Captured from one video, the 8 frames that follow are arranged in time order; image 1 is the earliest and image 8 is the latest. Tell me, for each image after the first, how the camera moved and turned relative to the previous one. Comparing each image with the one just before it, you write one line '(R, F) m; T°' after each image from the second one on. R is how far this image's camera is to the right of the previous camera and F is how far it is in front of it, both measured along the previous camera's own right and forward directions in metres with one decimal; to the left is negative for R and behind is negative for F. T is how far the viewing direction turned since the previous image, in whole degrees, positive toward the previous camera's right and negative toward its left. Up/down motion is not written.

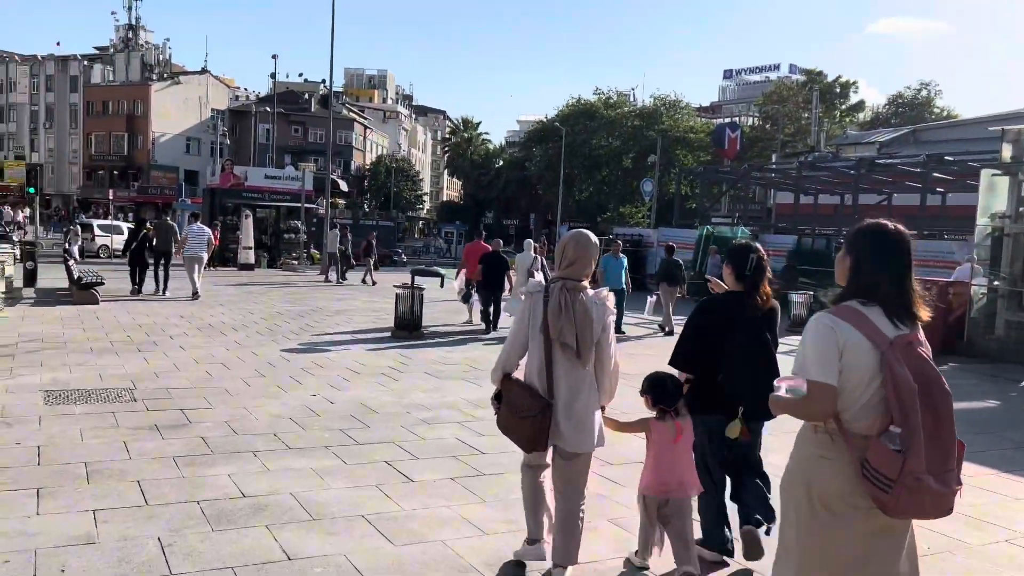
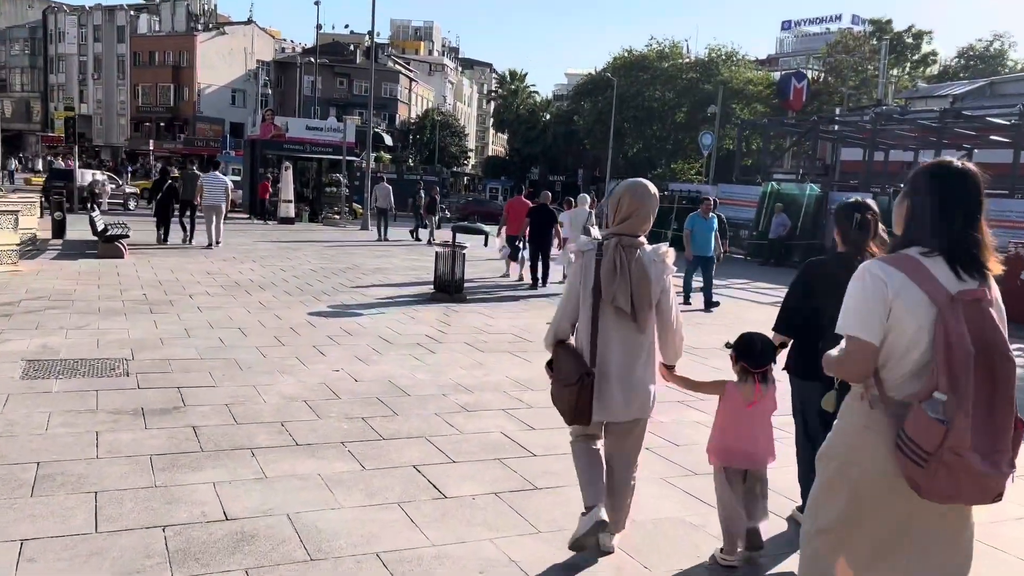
(-0.1, +1.2) m; -3°
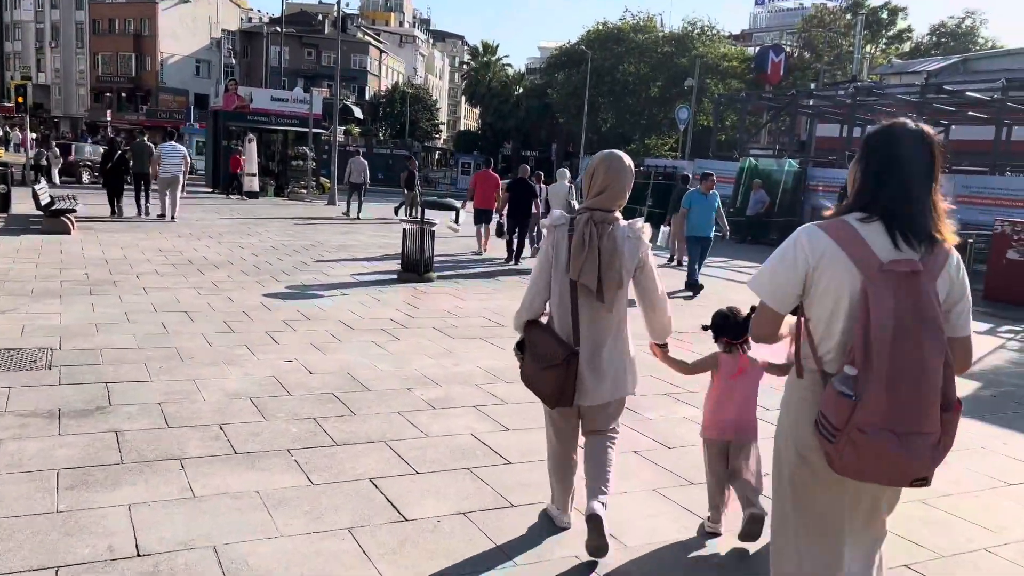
(0.0, +0.6) m; +2°
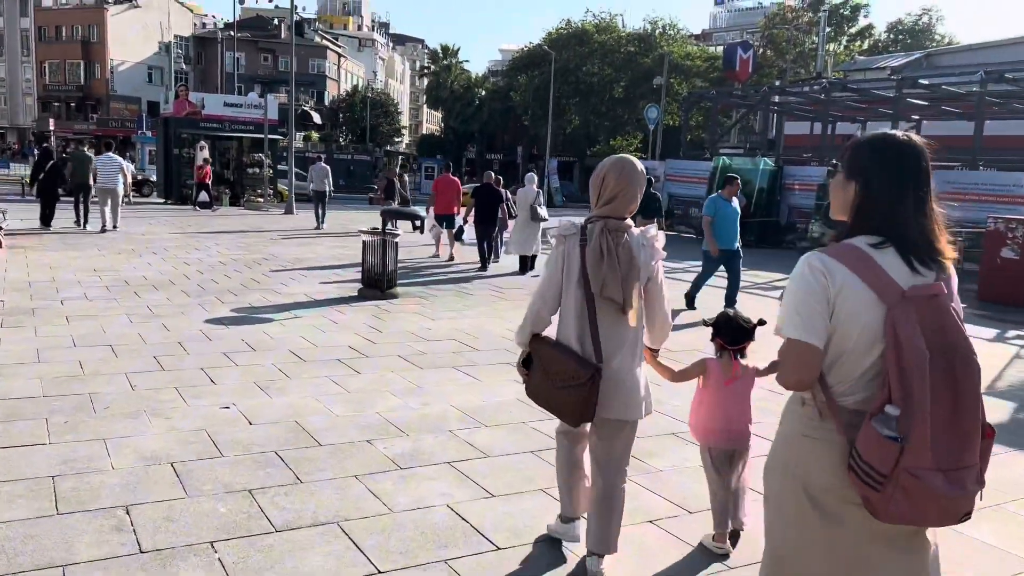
(-0.1, +0.9) m; +2°
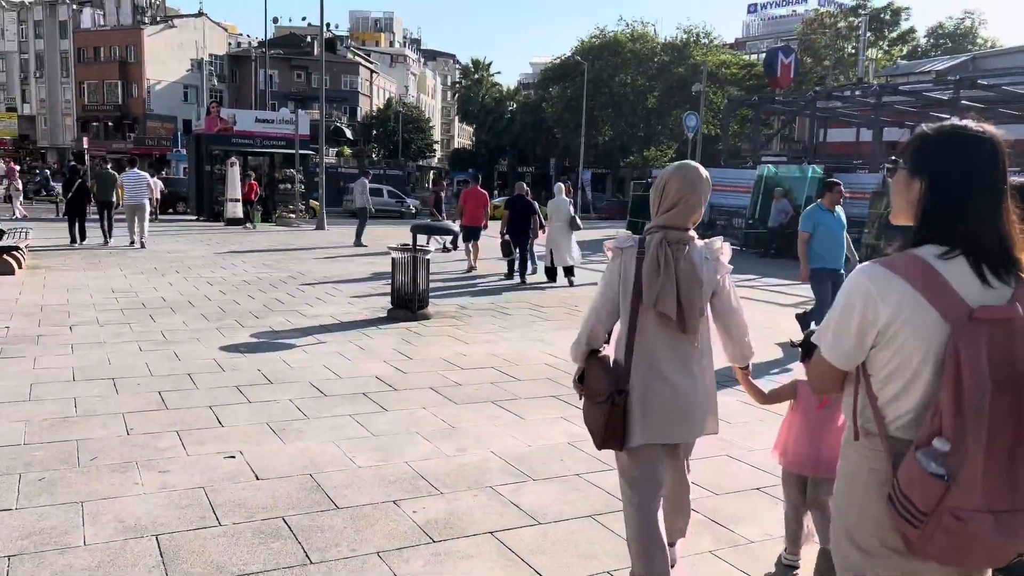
(-0.1, +0.8) m; -2°
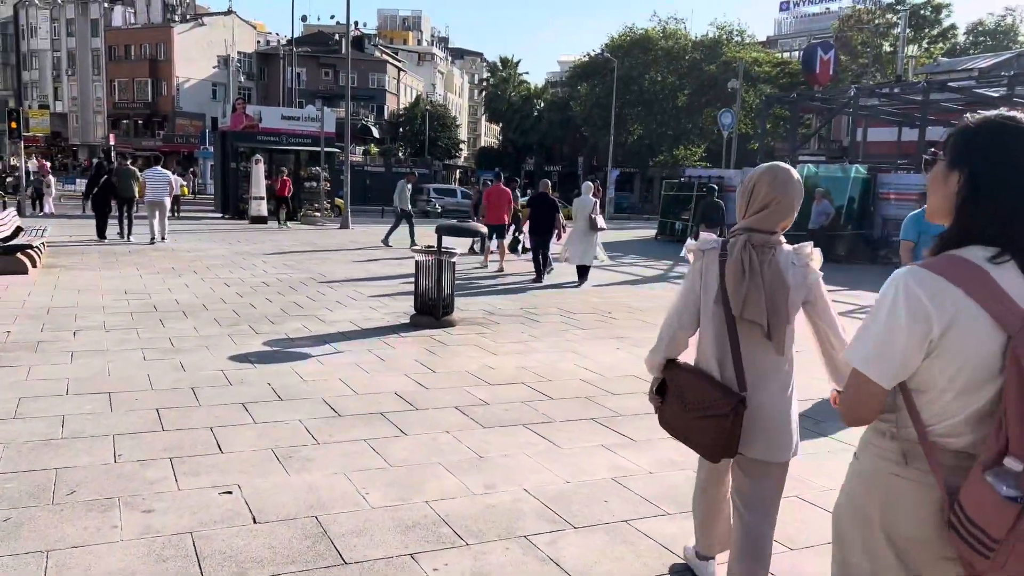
(-0.1, +0.6) m; -2°
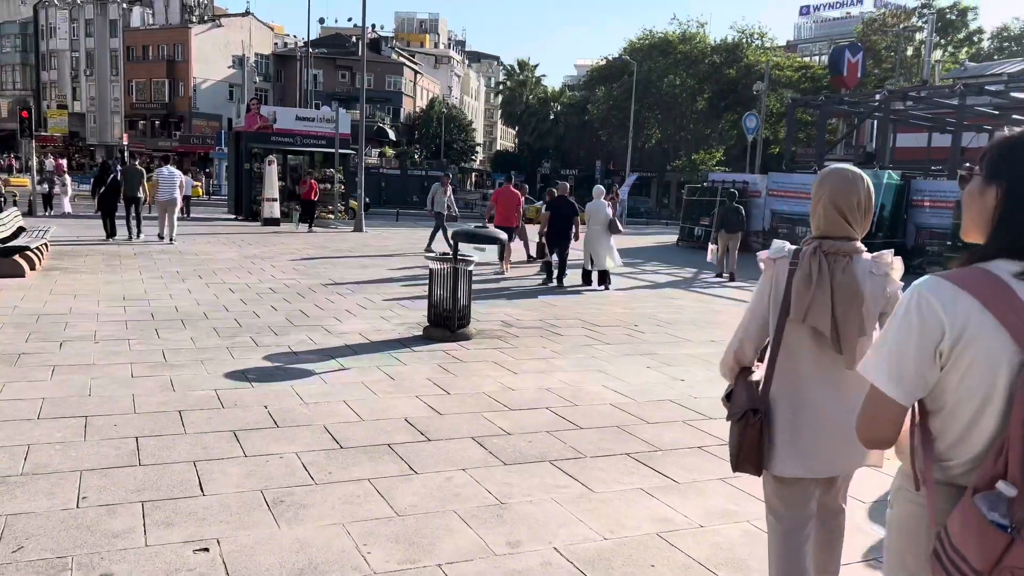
(-0.1, +0.6) m; -1°
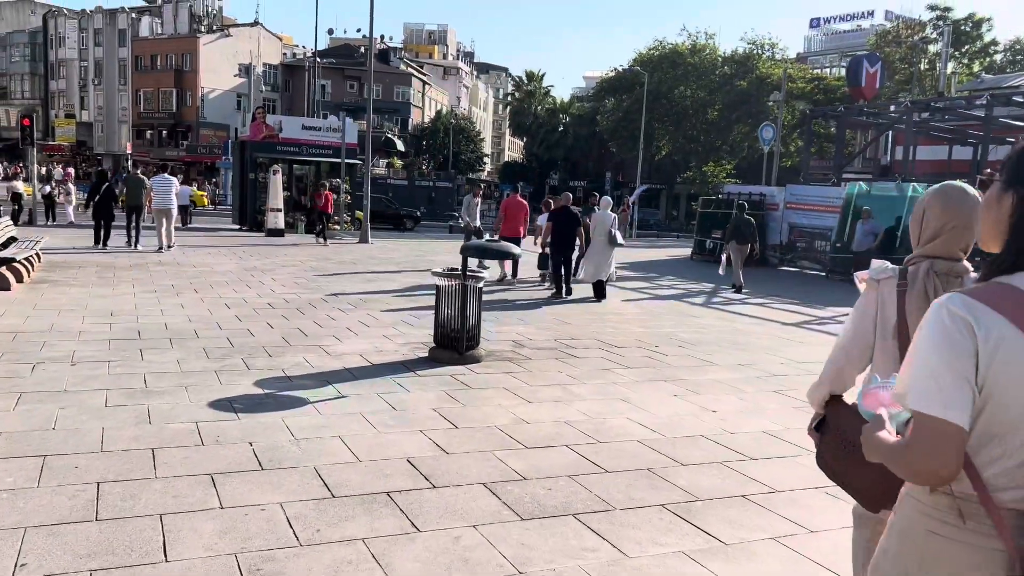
(-0.1, +0.6) m; 0°
